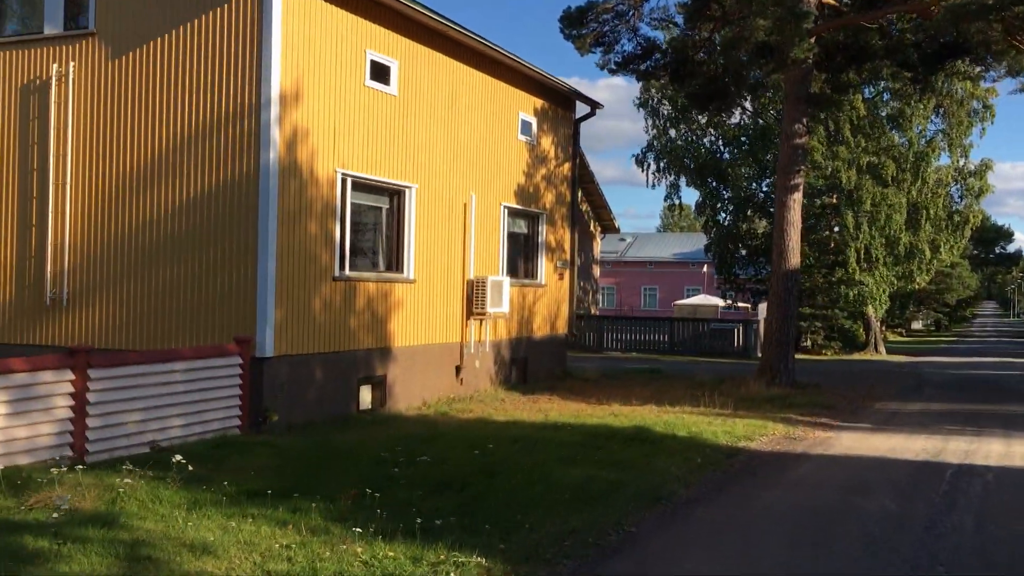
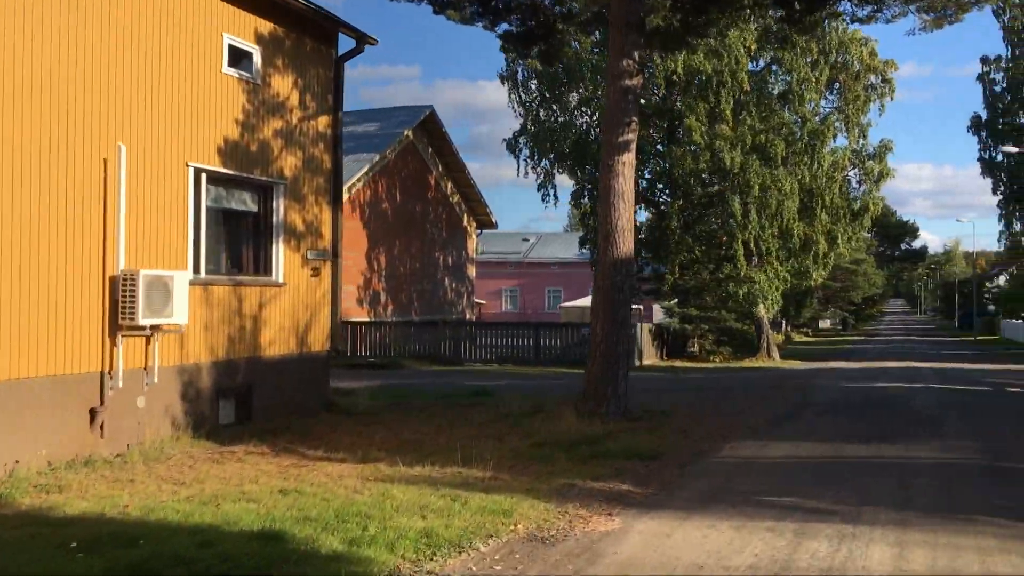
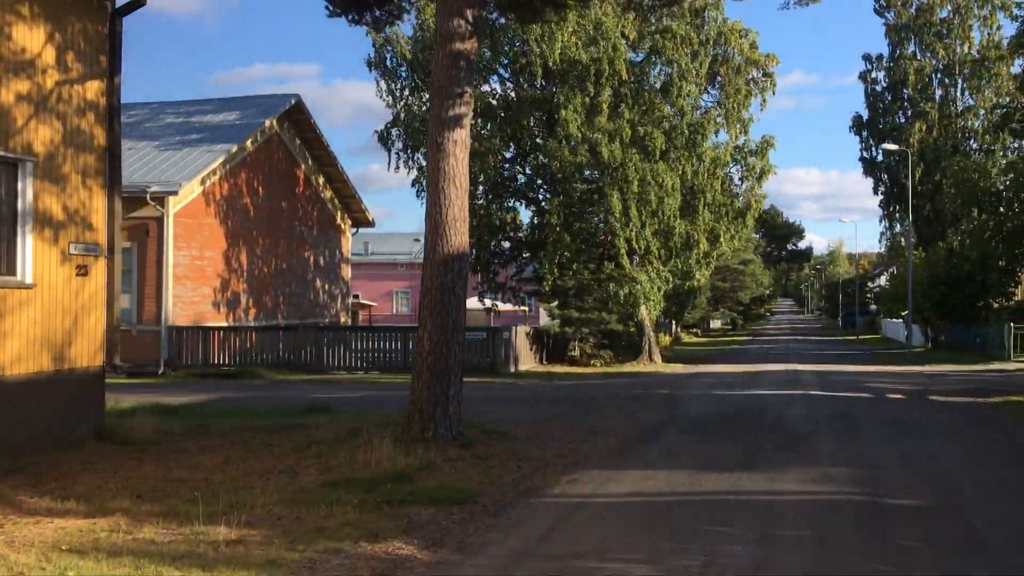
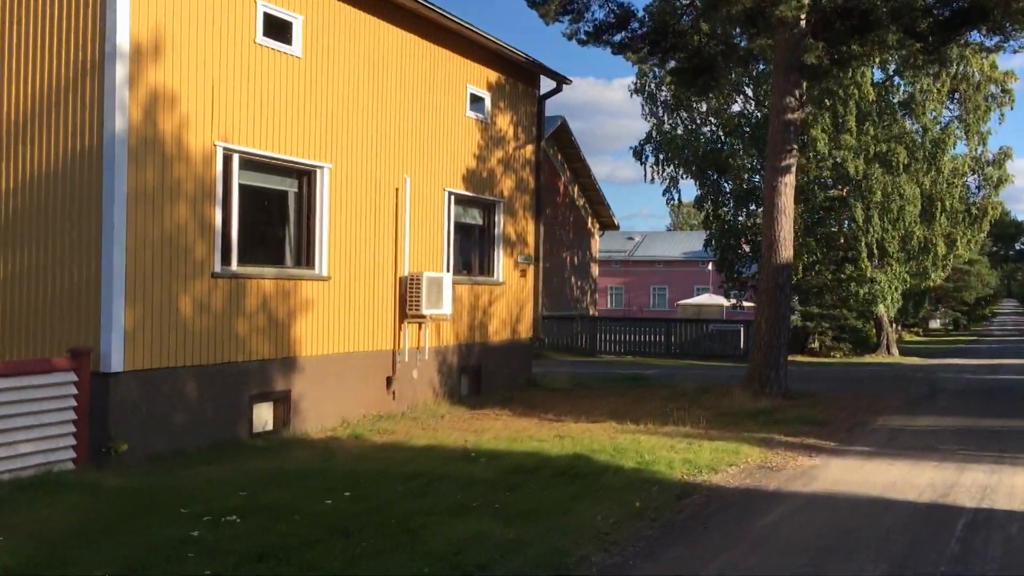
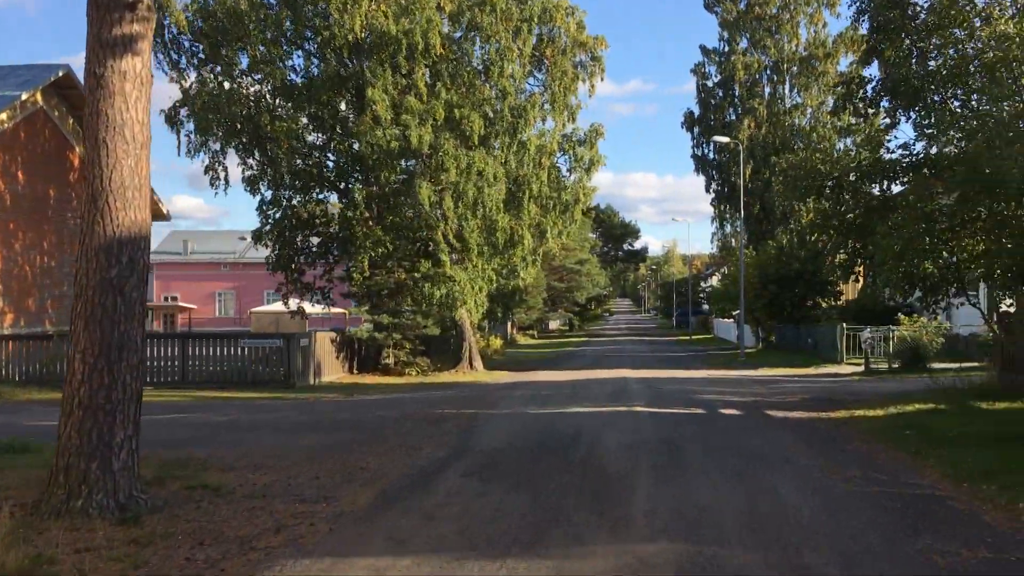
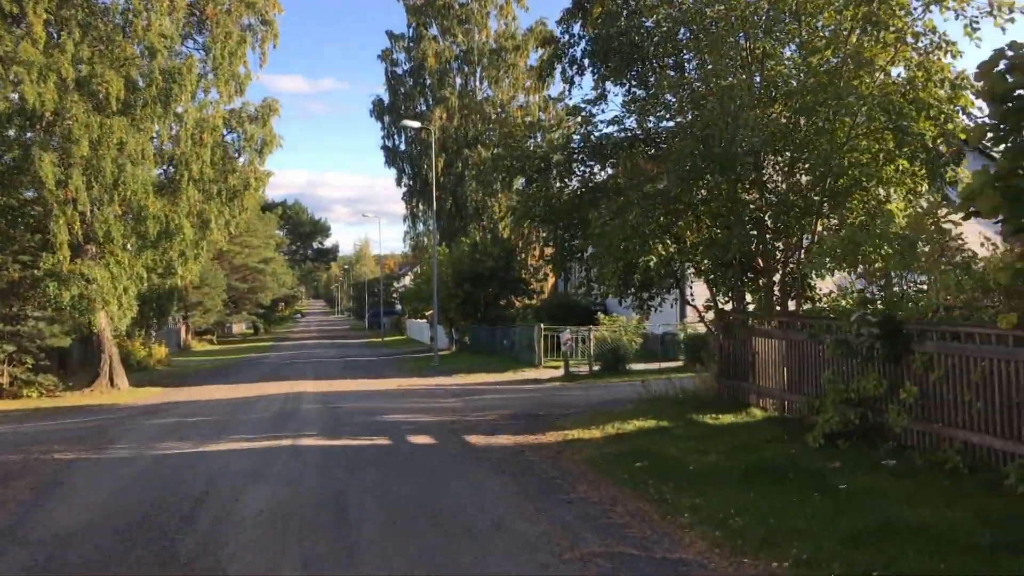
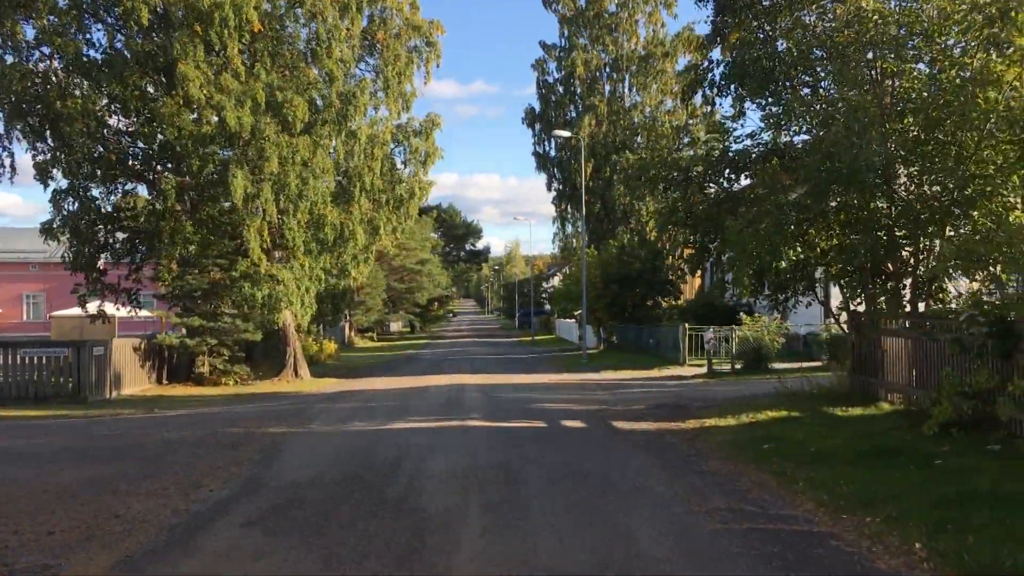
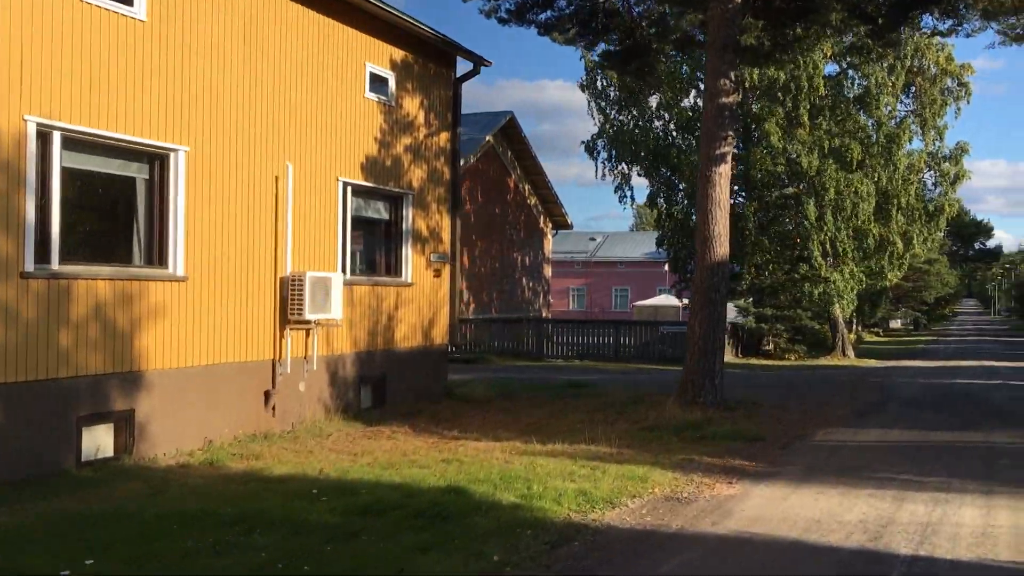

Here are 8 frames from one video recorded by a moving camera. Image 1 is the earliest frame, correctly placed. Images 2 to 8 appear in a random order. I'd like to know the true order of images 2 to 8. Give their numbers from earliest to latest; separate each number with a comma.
4, 8, 2, 3, 5, 7, 6
